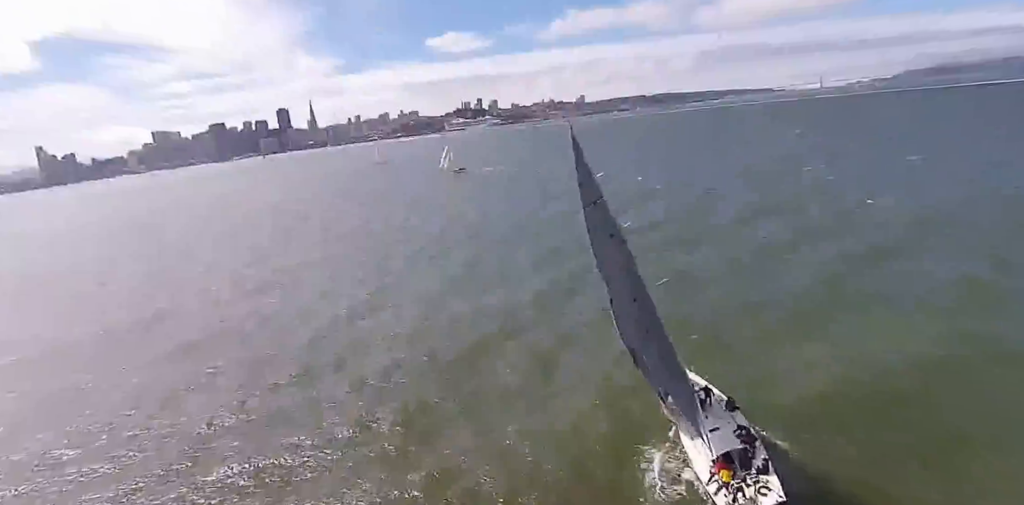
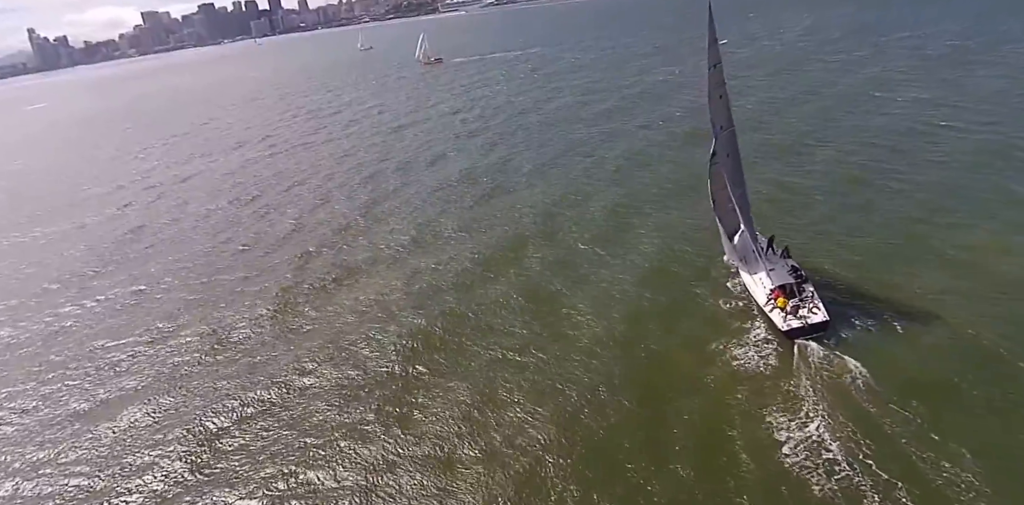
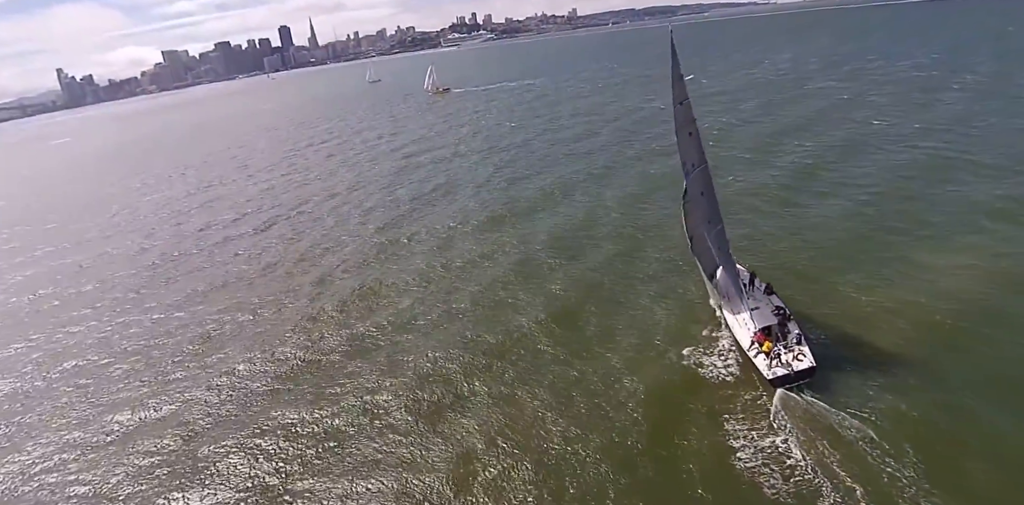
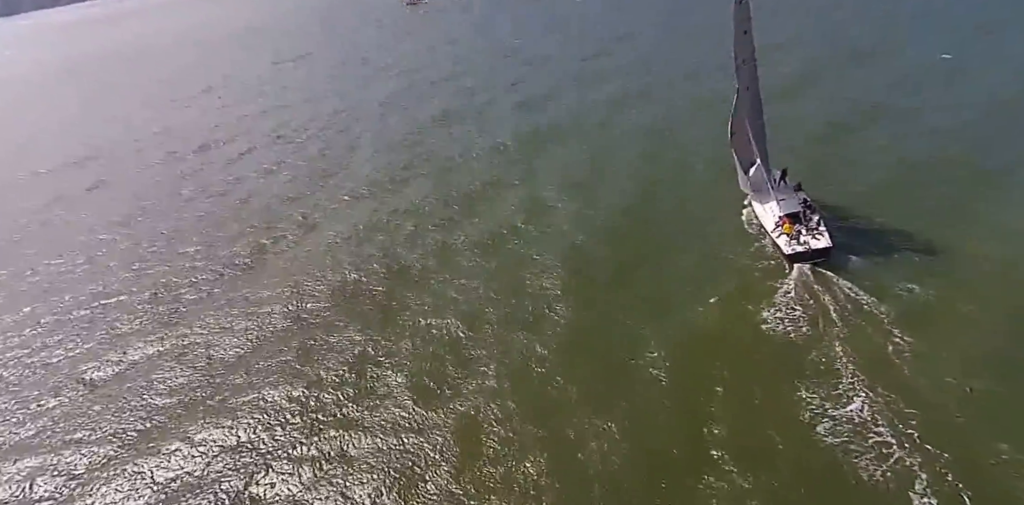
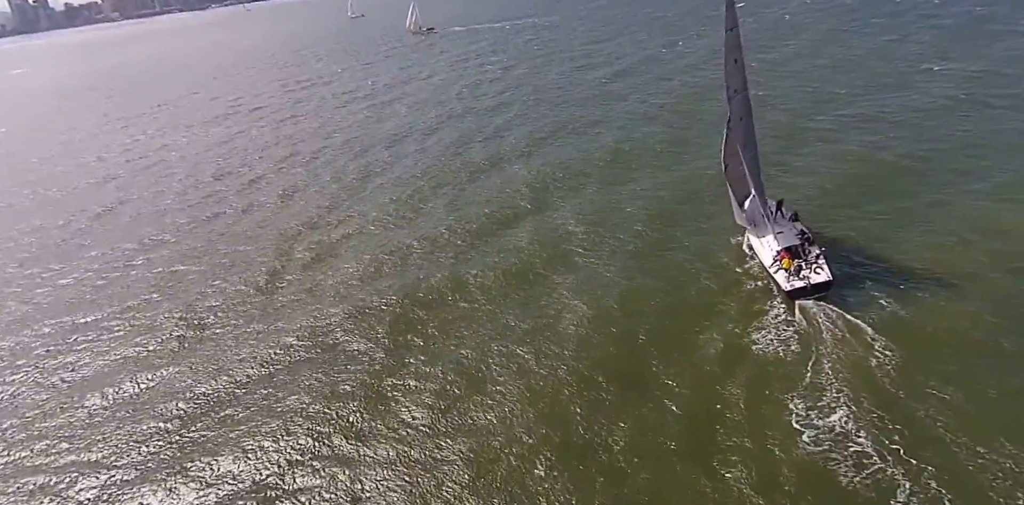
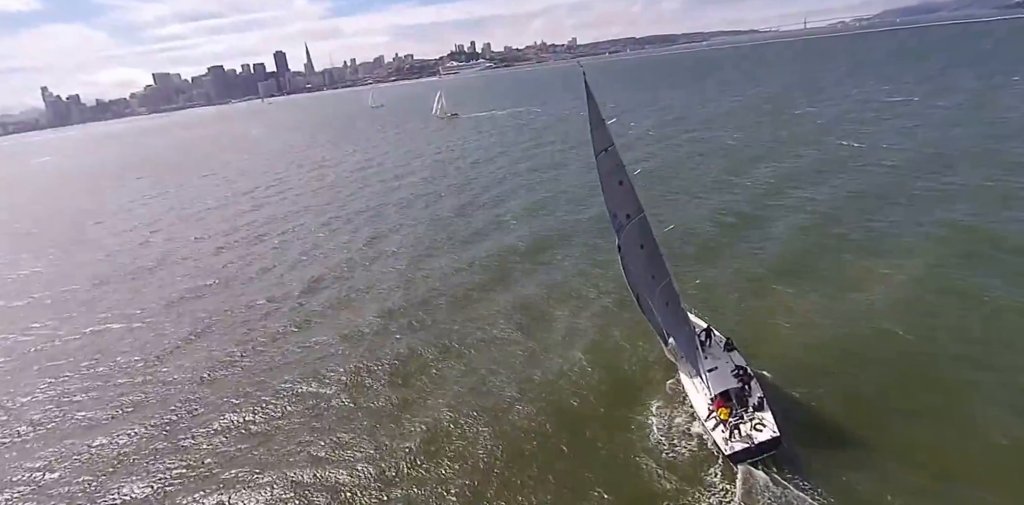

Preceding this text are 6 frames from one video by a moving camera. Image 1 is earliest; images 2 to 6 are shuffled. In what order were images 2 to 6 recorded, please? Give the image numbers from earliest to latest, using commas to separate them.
6, 3, 2, 5, 4
